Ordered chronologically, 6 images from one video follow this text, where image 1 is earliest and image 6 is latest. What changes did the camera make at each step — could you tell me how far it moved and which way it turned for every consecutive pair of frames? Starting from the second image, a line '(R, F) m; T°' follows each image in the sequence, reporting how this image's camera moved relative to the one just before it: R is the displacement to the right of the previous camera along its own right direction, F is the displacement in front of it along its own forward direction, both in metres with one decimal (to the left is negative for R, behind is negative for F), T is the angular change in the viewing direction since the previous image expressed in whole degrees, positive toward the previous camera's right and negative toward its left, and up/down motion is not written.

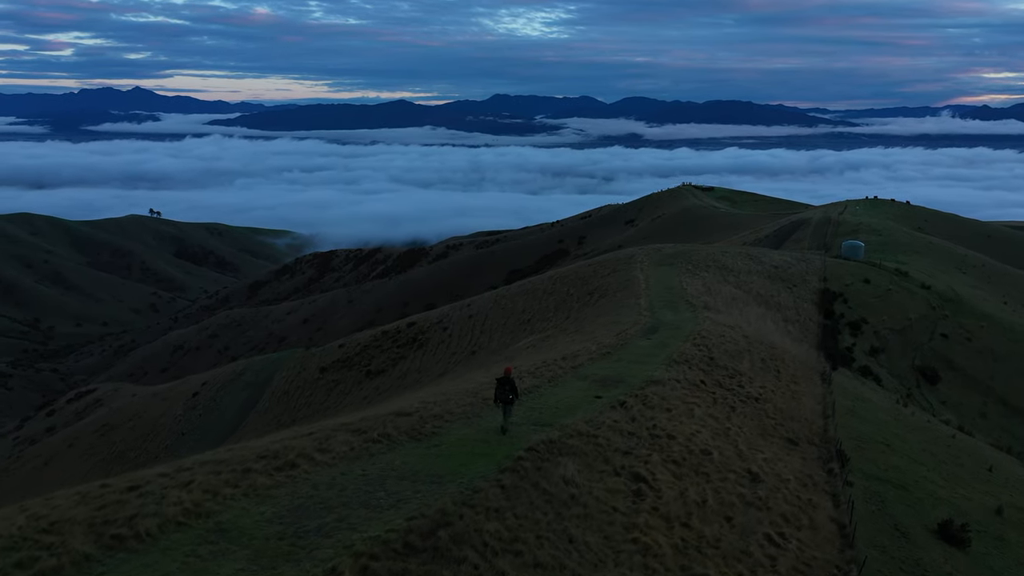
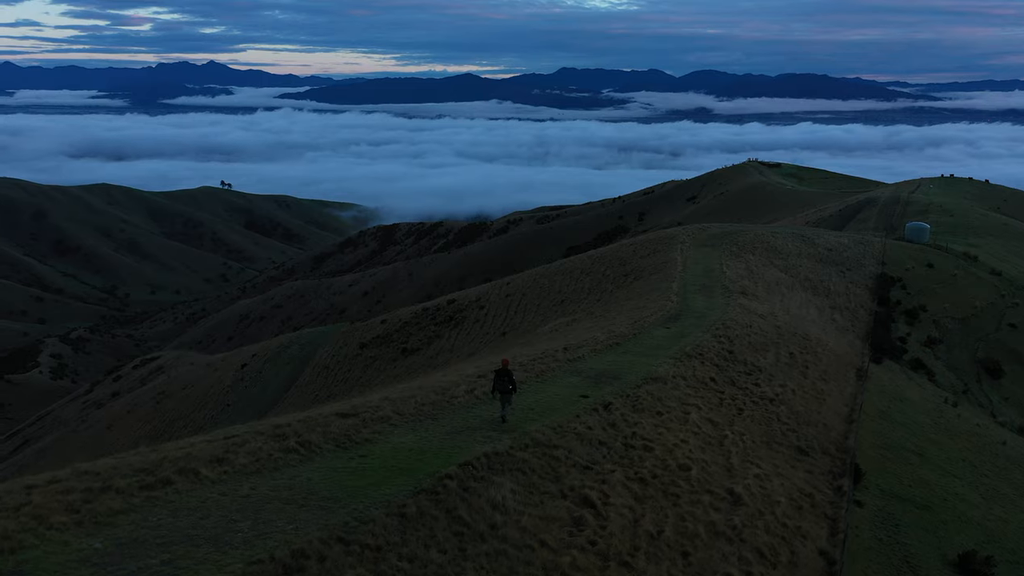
(+0.7, +0.7) m; -4°
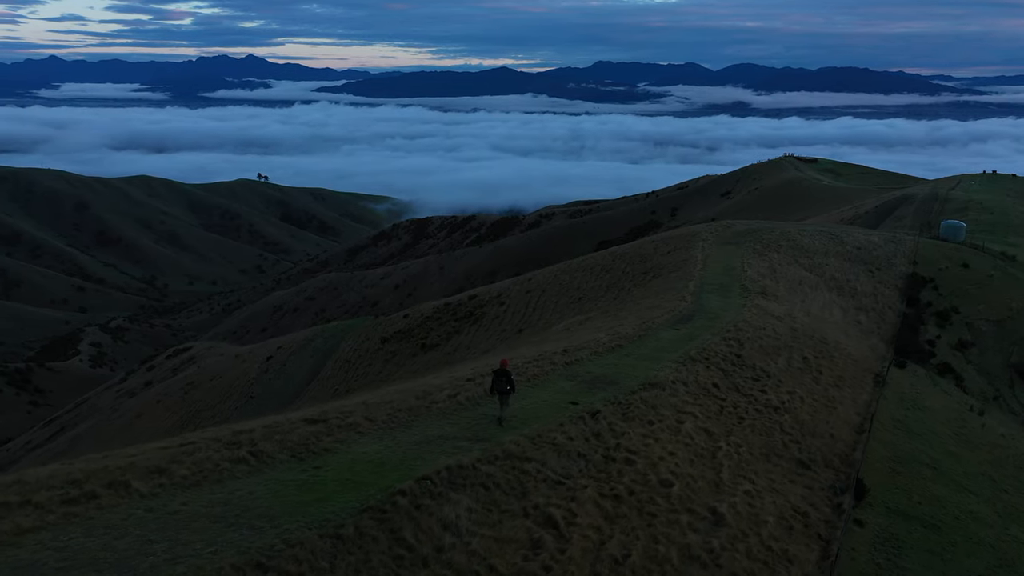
(+0.4, +0.3) m; -2°
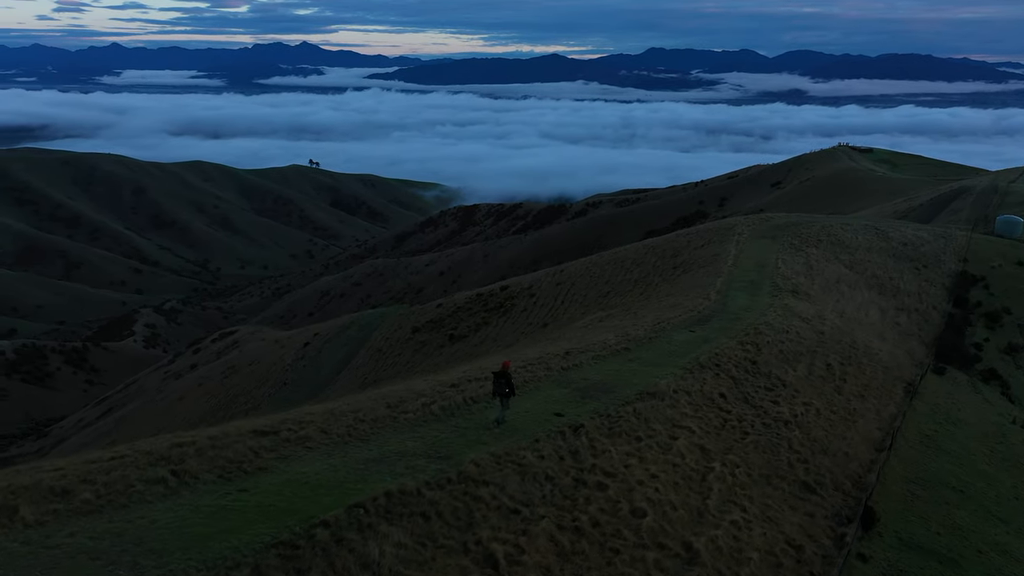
(+0.5, +0.5) m; -3°
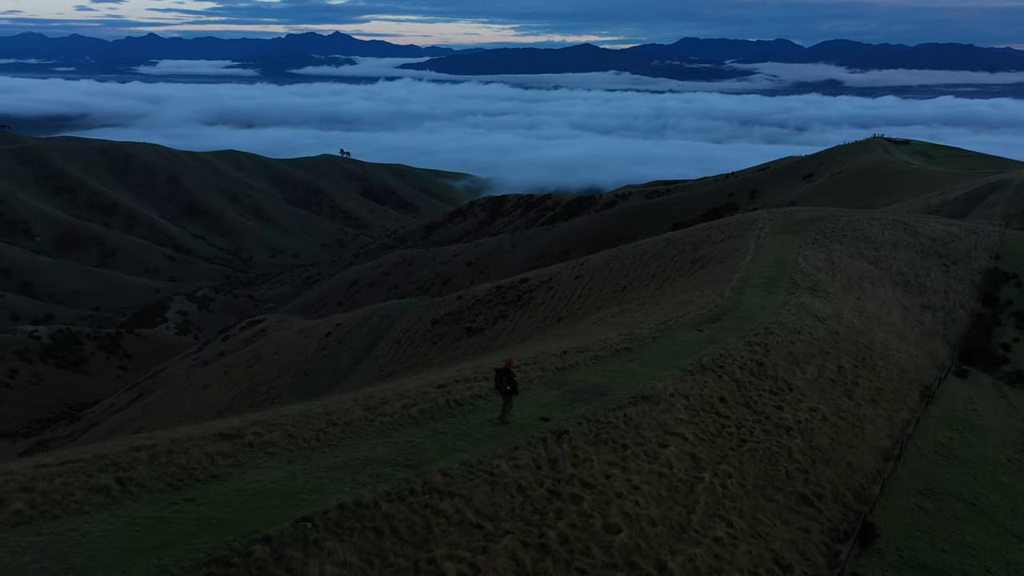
(+0.3, +0.2) m; -2°
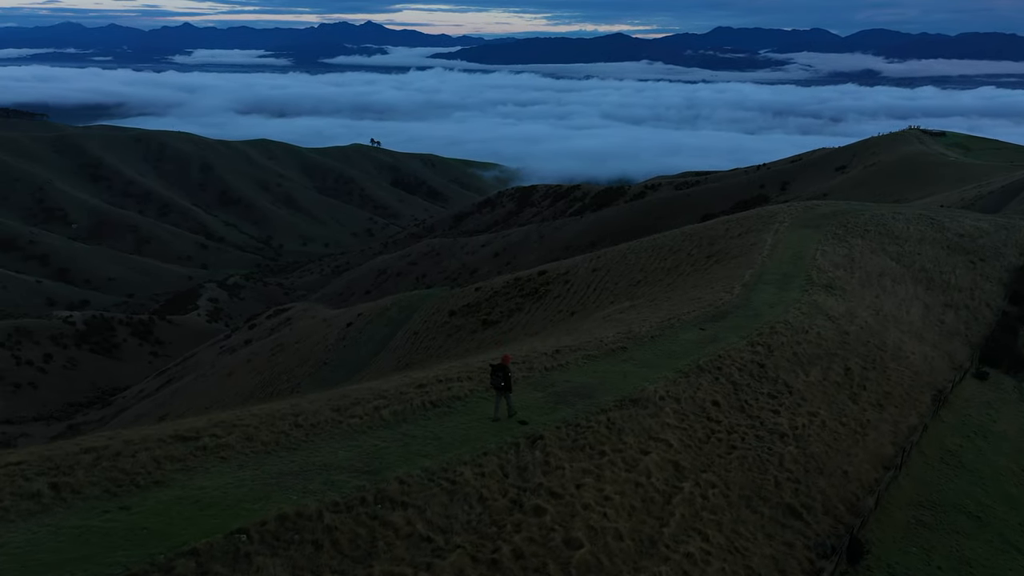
(+0.4, +0.2) m; -2°
